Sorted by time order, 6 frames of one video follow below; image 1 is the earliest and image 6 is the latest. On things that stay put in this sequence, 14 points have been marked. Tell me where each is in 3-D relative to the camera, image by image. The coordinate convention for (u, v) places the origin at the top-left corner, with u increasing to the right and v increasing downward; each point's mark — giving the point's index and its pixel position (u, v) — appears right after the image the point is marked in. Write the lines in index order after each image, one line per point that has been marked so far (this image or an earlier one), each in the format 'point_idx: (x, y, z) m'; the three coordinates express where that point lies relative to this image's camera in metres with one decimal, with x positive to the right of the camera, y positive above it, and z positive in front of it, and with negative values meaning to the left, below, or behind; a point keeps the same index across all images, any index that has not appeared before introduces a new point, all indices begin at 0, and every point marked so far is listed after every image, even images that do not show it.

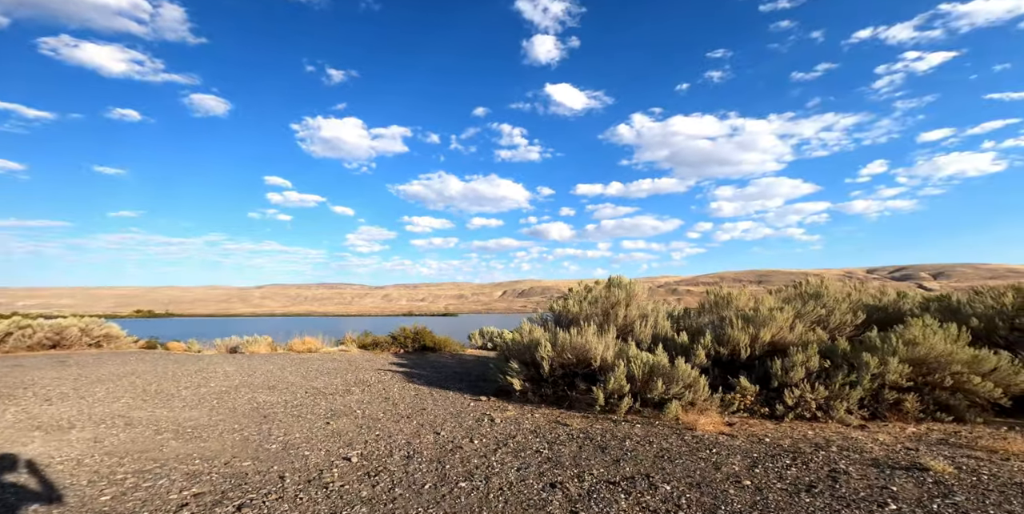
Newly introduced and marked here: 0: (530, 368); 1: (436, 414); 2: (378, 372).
0: (+0.4, -2.0, +8.4) m
1: (-1.3, -2.5, +7.5) m
2: (-3.9, -3.4, +13.7) m
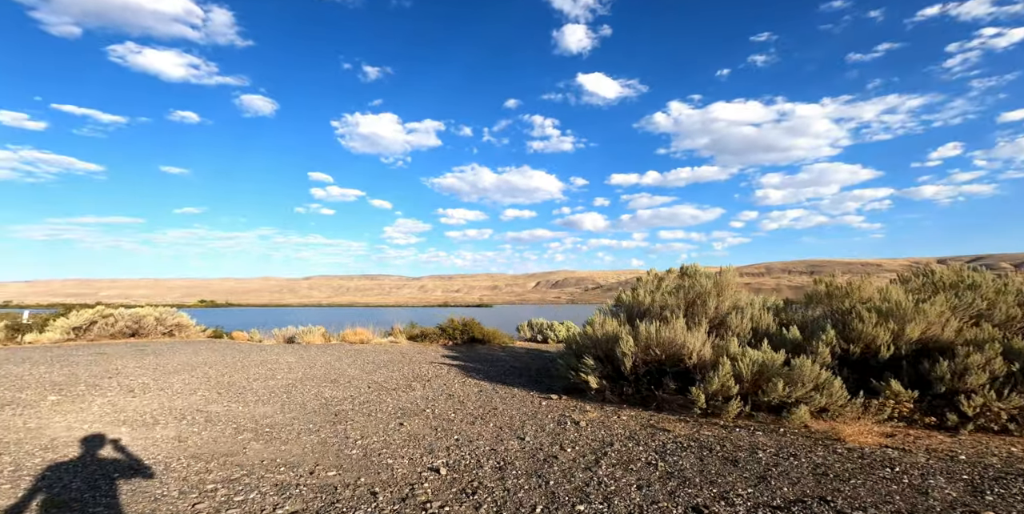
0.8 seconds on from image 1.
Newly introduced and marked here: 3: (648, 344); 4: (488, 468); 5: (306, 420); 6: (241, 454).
0: (+1.6, -1.8, +7.7) m
1: (0.0, -2.3, +6.9) m
2: (-2.2, -3.1, +13.3) m
3: (+2.0, -1.3, +6.9) m
4: (-0.2, -2.1, +4.6) m
5: (-2.8, -2.2, +6.3) m
6: (-2.8, -2.1, +4.9) m
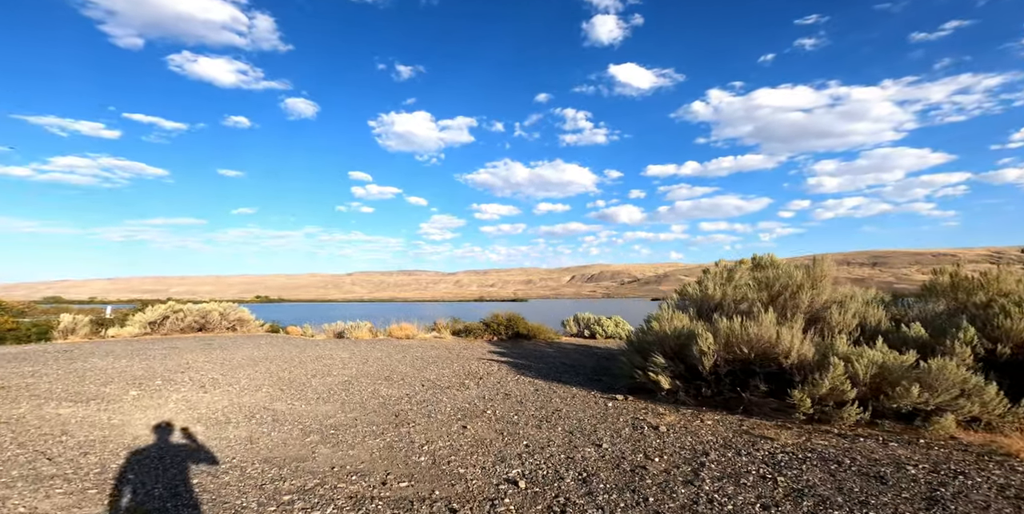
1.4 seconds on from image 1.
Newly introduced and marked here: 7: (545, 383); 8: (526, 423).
0: (+2.6, -1.6, +7.0) m
1: (+0.9, -2.2, +6.4) m
2: (-0.8, -2.9, +13.0) m
3: (+3.0, -1.2, +6.2) m
4: (+0.5, -2.0, +4.1) m
5: (-1.9, -2.1, +6.0) m
6: (-2.0, -2.0, +4.6) m
7: (+0.7, -2.6, +9.4) m
8: (+0.1, -2.3, +6.4) m
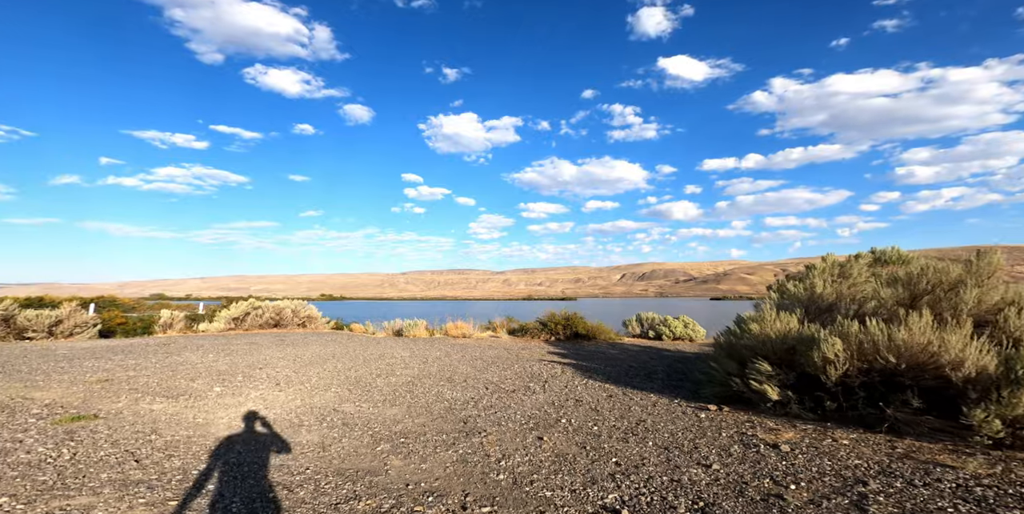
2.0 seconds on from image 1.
0: (+3.7, -1.5, +6.1) m
1: (+1.9, -2.1, +5.6) m
2: (+0.9, -2.8, +12.3) m
3: (+3.9, -1.1, +5.2) m
4: (+1.3, -1.9, +3.4) m
5: (-0.9, -2.1, +5.5) m
6: (-1.2, -1.9, +4.1) m
7: (+2.0, -2.5, +8.6) m
8: (+1.1, -2.2, +5.6) m
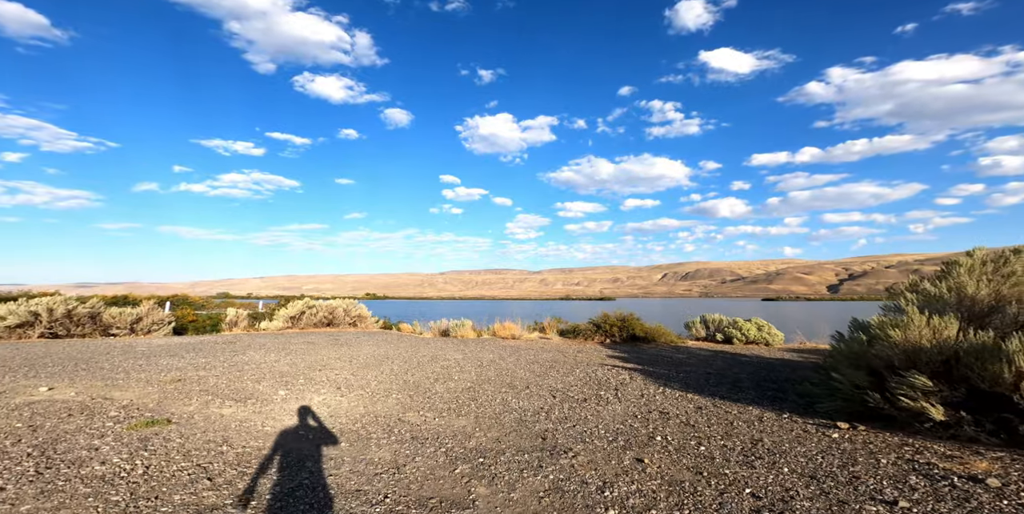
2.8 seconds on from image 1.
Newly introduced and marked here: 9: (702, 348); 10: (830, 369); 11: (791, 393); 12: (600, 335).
0: (+4.7, -1.4, +5.0) m
1: (+2.9, -2.0, +4.6) m
2: (+2.4, -2.7, +11.4) m
3: (+4.8, -1.0, +4.1) m
4: (+2.1, -1.8, +2.5) m
5: (0.0, -2.0, +4.8) m
6: (-0.3, -1.9, +3.4) m
7: (+3.2, -2.4, +7.6) m
8: (+2.1, -2.1, +4.7) m
9: (+6.1, -2.8, +14.8) m
10: (+4.6, -1.7, +6.8) m
11: (+4.3, -2.1, +7.2) m
12: (+3.3, -2.9, +17.6) m
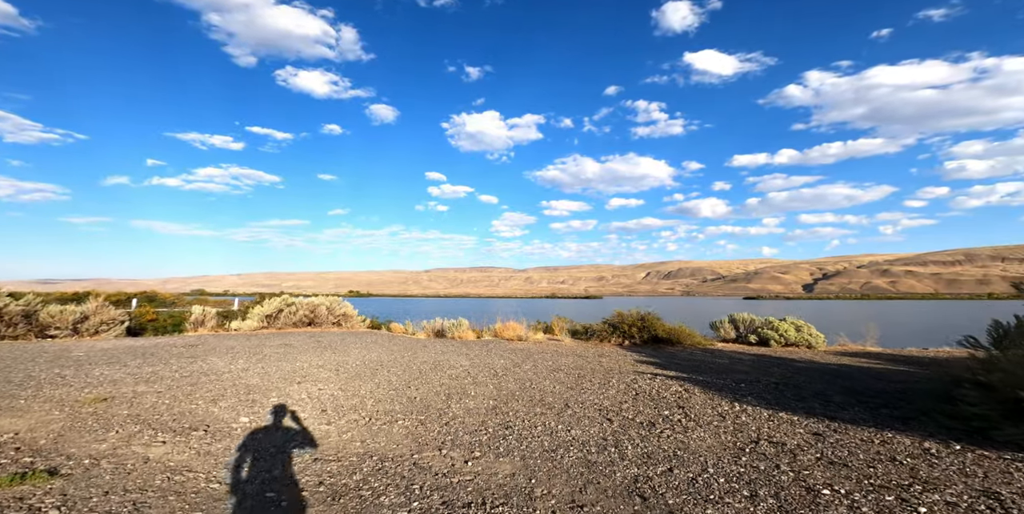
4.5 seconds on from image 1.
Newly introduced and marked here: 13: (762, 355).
0: (+5.4, -1.2, +3.2) m
1: (+3.6, -1.8, +2.8) m
2: (+2.9, -2.5, +9.6) m
3: (+5.6, -0.8, +2.4) m
4: (+2.8, -1.6, +0.7) m
5: (+0.7, -1.7, +2.9) m
6: (+0.4, -1.6, +1.5) m
7: (+3.8, -2.1, +5.8) m
8: (+2.8, -1.9, +2.9) m
9: (+6.5, -2.6, +13.1) m
10: (+5.2, -1.4, +5.1) m
11: (+4.9, -1.9, +5.5) m
12: (+3.6, -2.7, +15.8) m
13: (+6.7, -2.5, +12.3) m
